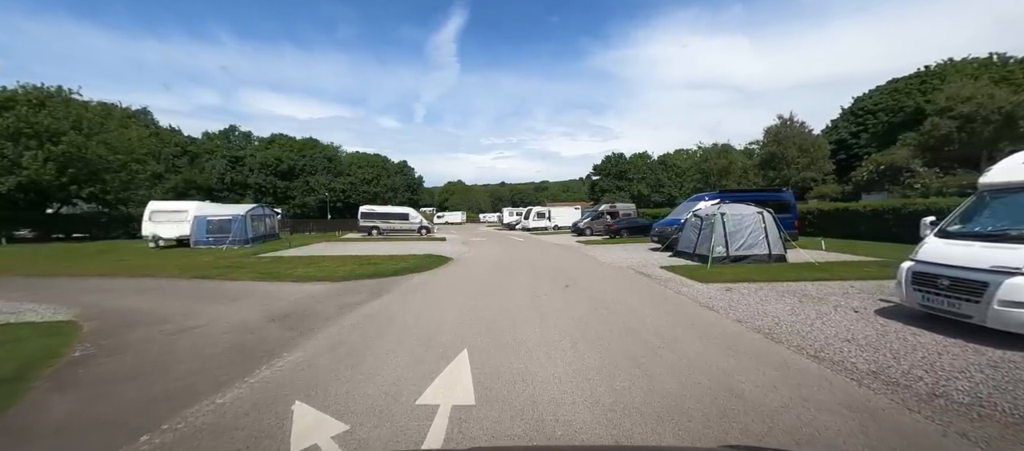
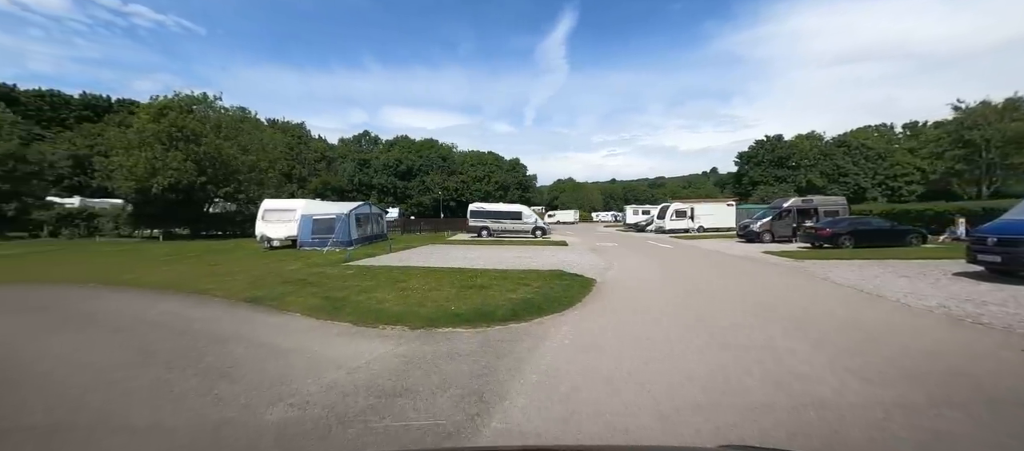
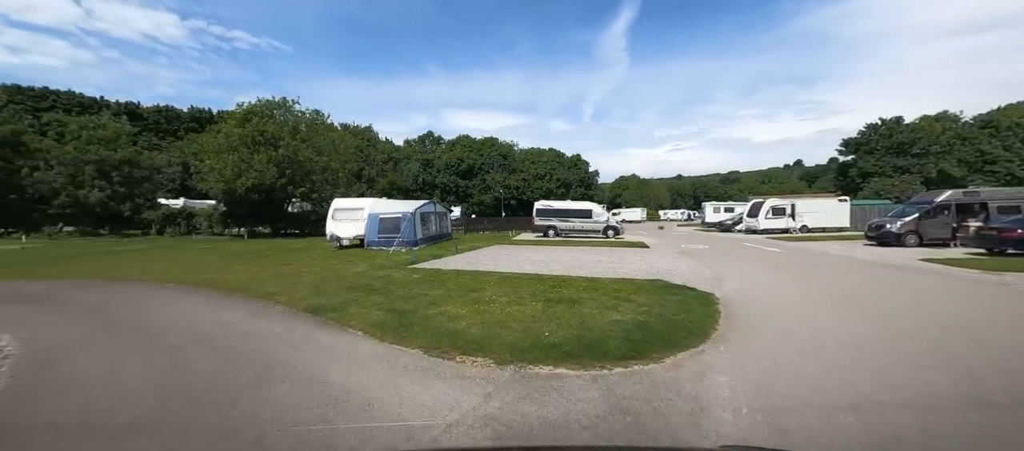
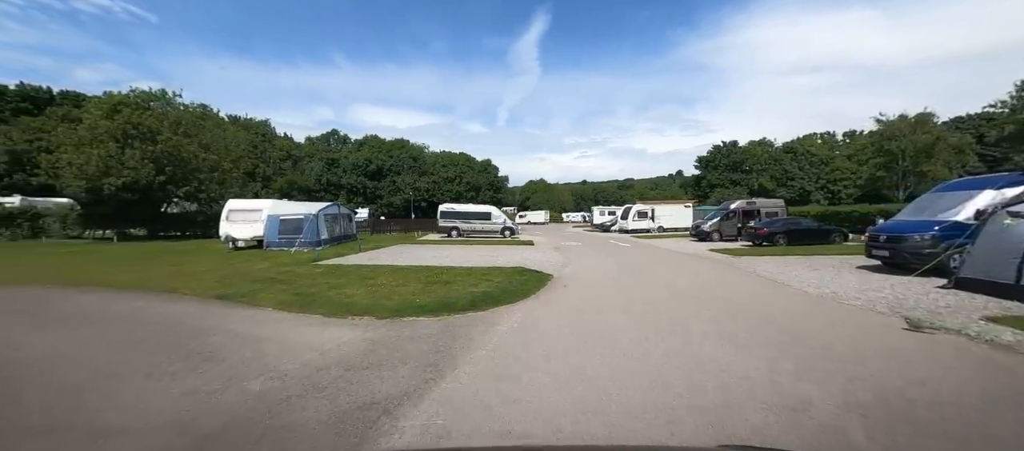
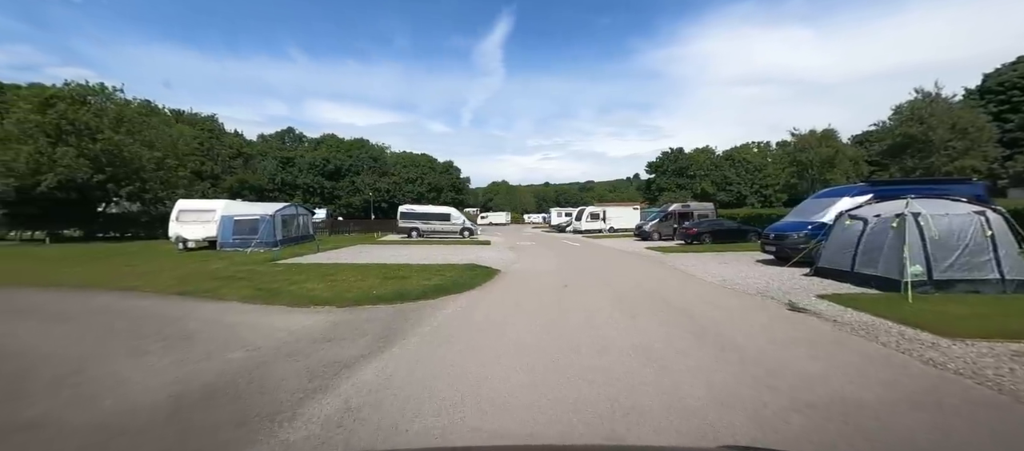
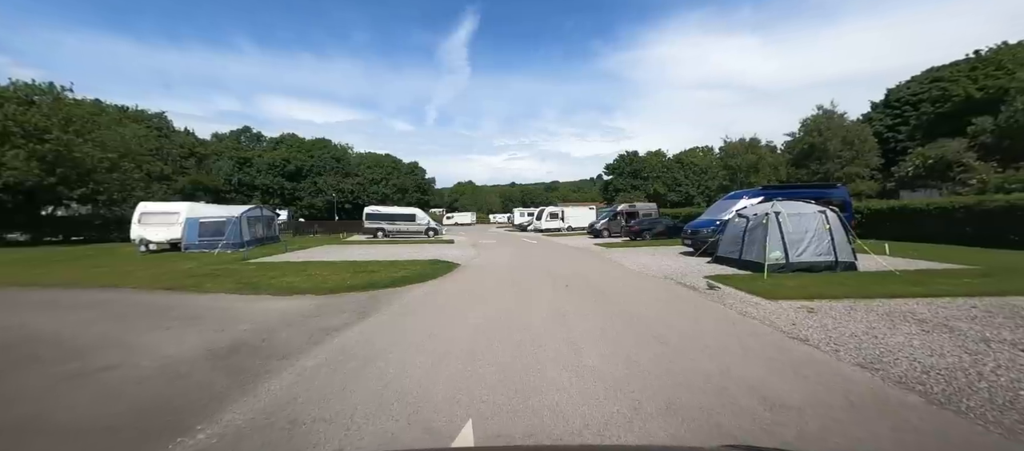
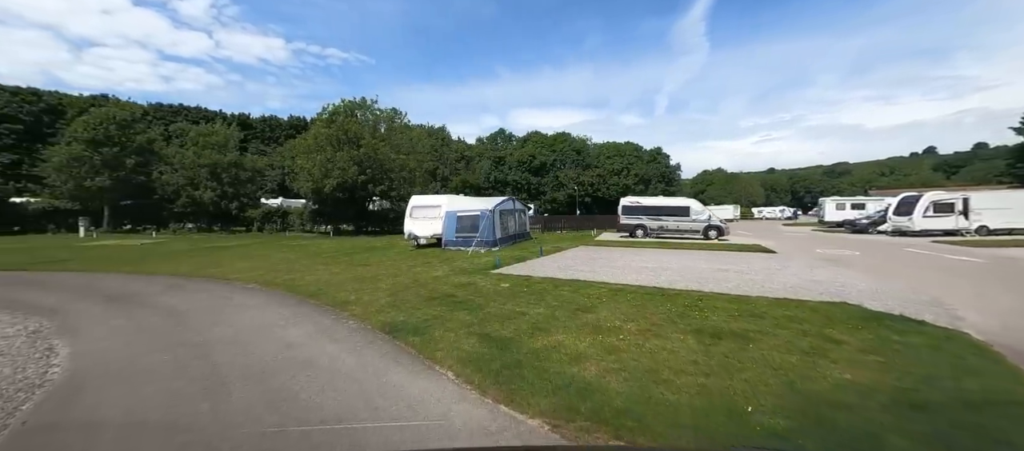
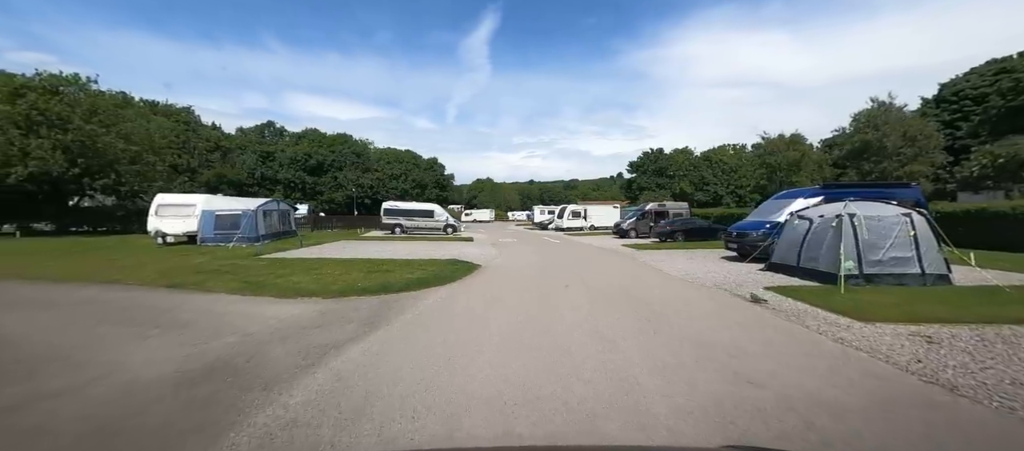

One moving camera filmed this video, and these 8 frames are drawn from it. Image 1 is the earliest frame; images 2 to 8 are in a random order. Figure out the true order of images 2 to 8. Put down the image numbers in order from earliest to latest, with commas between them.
6, 8, 5, 4, 2, 3, 7
